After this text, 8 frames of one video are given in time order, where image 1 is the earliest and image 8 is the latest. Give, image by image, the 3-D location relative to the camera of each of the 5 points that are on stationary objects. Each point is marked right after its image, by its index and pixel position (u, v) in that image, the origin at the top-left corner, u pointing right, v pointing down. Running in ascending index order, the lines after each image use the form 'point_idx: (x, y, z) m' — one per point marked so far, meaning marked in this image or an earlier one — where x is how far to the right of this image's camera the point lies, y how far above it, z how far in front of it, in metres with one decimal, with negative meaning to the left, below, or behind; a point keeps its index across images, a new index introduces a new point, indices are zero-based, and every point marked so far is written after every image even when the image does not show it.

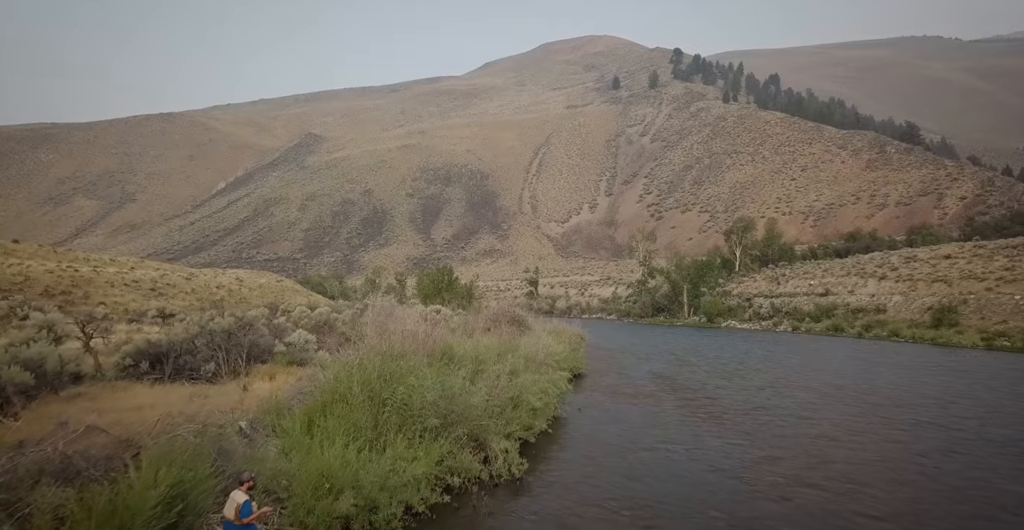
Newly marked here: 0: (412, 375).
0: (-1.2, -1.4, +8.1) m
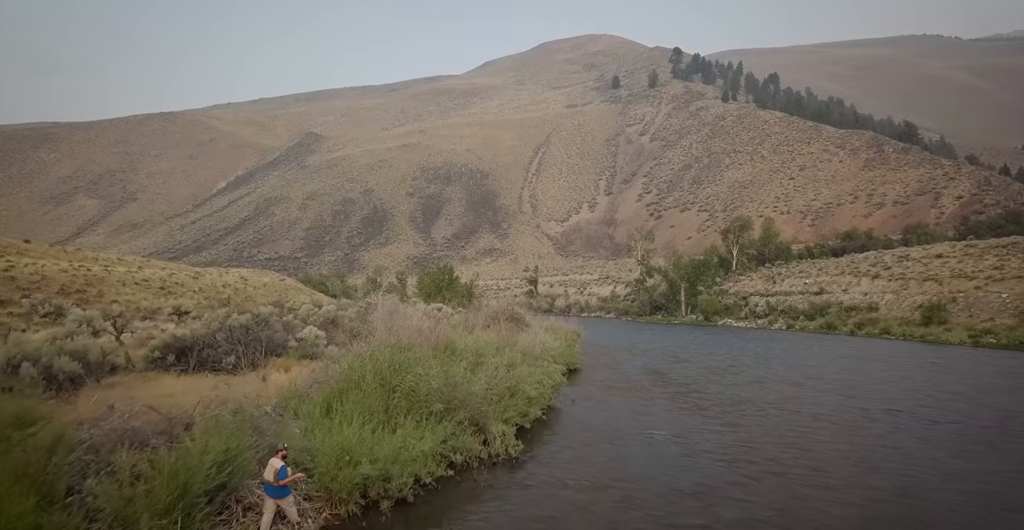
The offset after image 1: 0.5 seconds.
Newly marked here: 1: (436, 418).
0: (-1.3, -1.4, +8.8) m
1: (-1.0, -2.0, +8.4) m
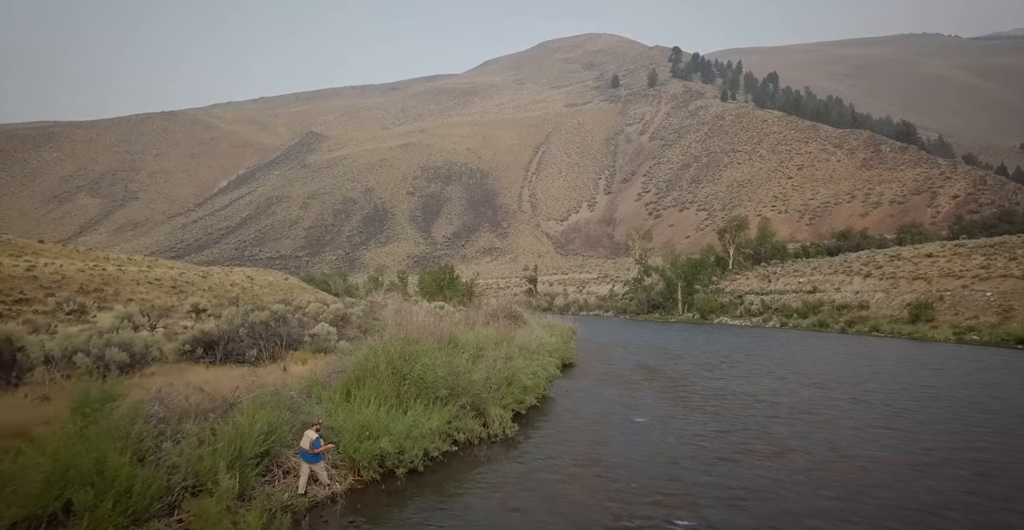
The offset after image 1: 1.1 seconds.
0: (-1.3, -1.4, +9.6) m
1: (-1.0, -2.0, +9.3) m
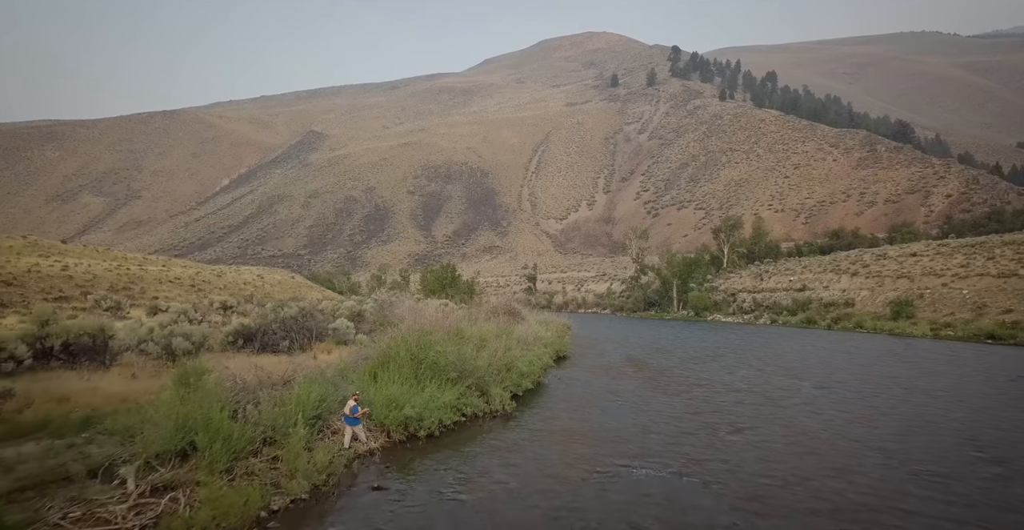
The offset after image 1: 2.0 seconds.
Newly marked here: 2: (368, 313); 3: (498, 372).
0: (-1.3, -1.4, +11.1) m
1: (-1.1, -2.0, +10.8) m
2: (-4.1, -1.4, +17.5) m
3: (-0.3, -2.1, +11.9) m
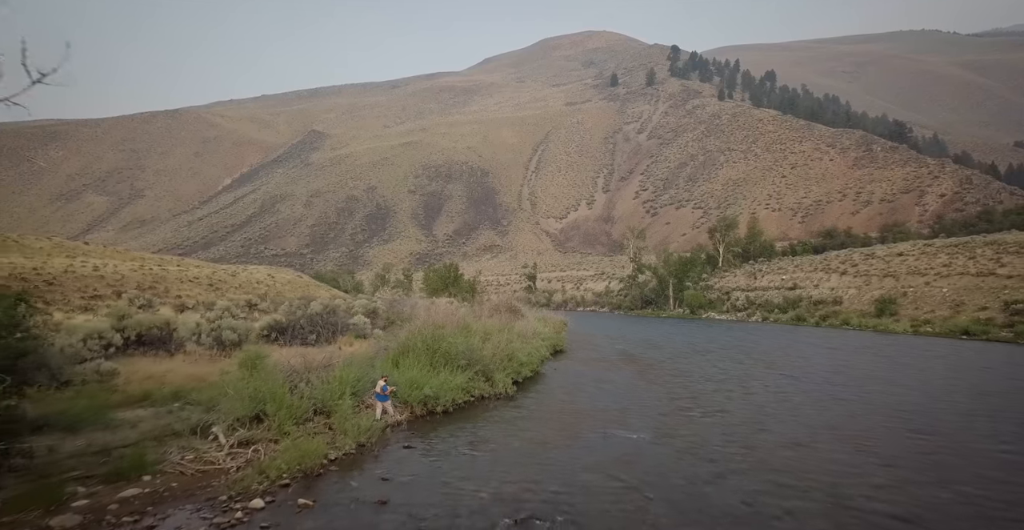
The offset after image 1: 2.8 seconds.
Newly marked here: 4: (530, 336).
0: (-1.3, -1.5, +12.6) m
1: (-1.0, -2.1, +12.2) m
2: (-4.1, -1.4, +19.0) m
3: (-0.3, -2.1, +13.4) m
4: (+0.5, -2.1, +17.8) m
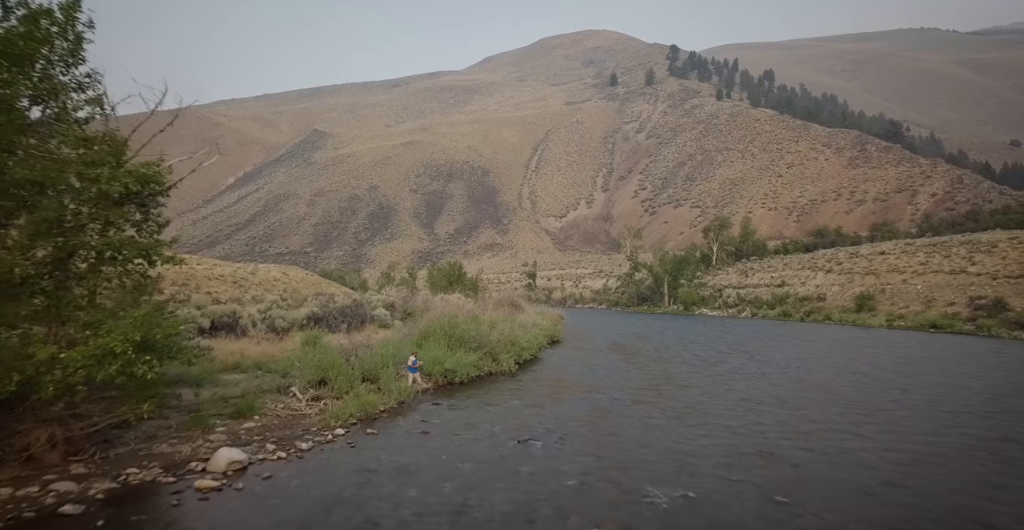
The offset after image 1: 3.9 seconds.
0: (-1.3, -1.5, +14.8) m
1: (-1.0, -2.1, +14.4) m
2: (-4.0, -1.4, +21.2) m
3: (-0.2, -2.1, +15.6) m
4: (+0.6, -2.0, +20.0) m
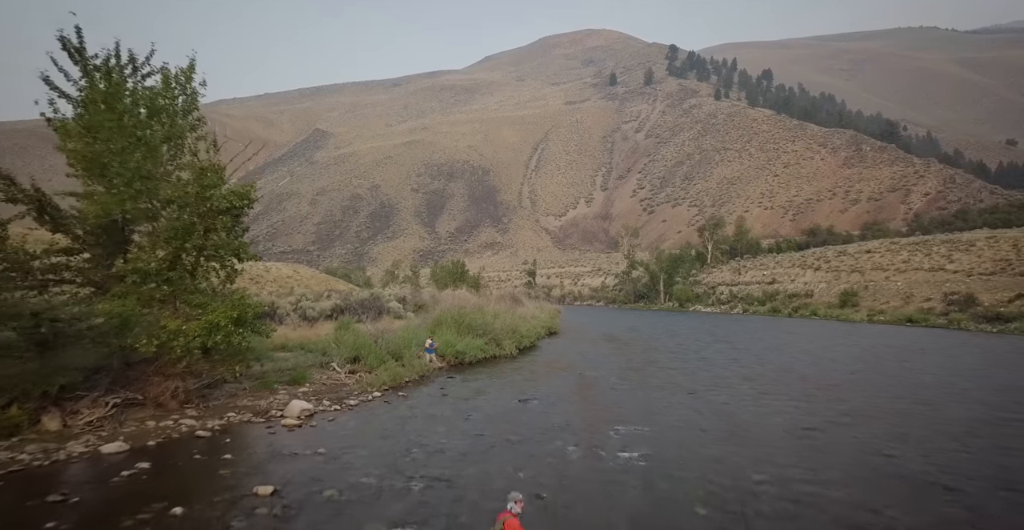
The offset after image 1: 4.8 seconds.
0: (-1.2, -1.4, +16.6) m
1: (-0.9, -2.0, +16.2) m
2: (-4.0, -1.3, +23.0) m
3: (-0.2, -2.0, +17.4) m
4: (+0.6, -1.9, +21.8) m
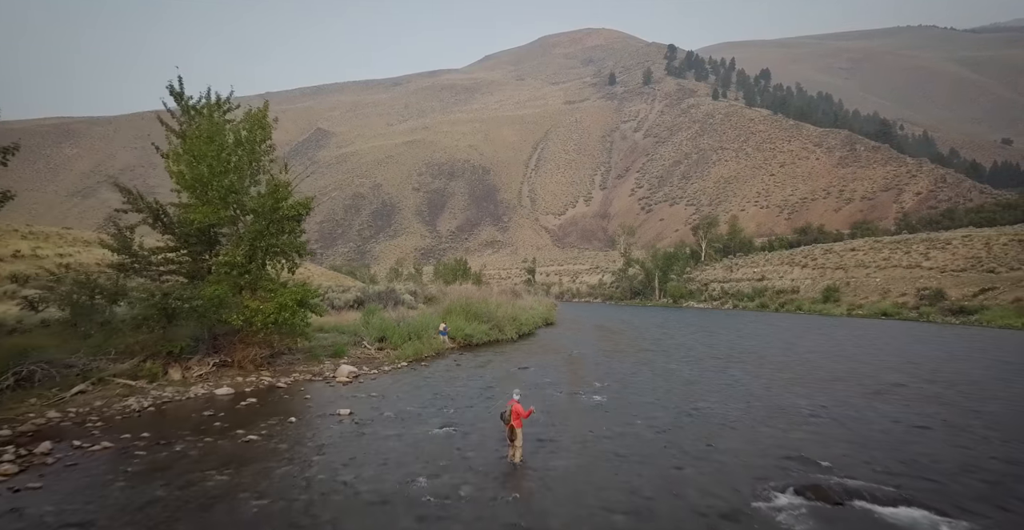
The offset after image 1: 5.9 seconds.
0: (-1.2, -1.3, +18.7) m
1: (-0.9, -1.9, +18.4) m
2: (-4.0, -1.1, +25.1) m
3: (-0.2, -1.9, +19.5) m
4: (+0.6, -1.8, +23.9) m
